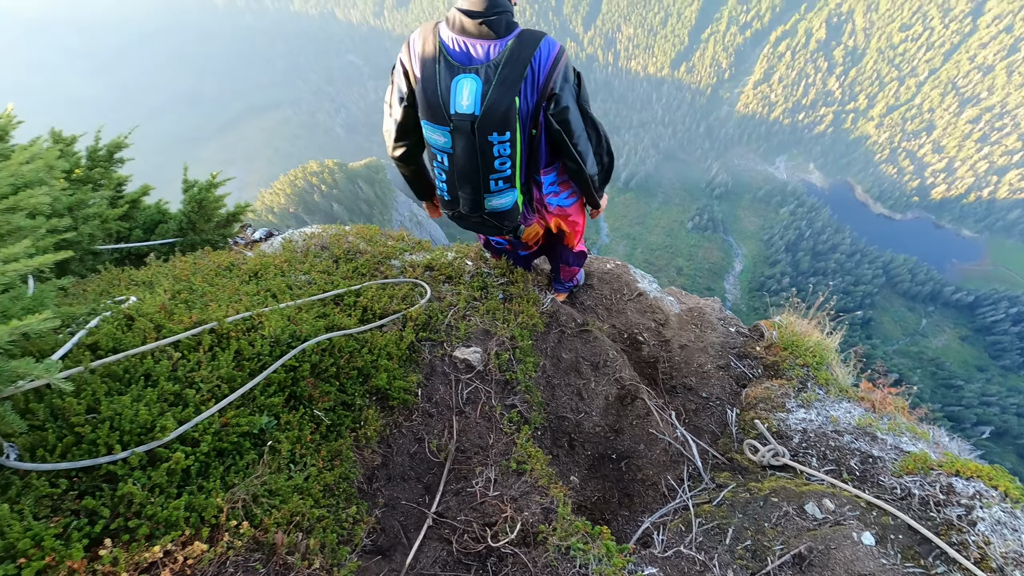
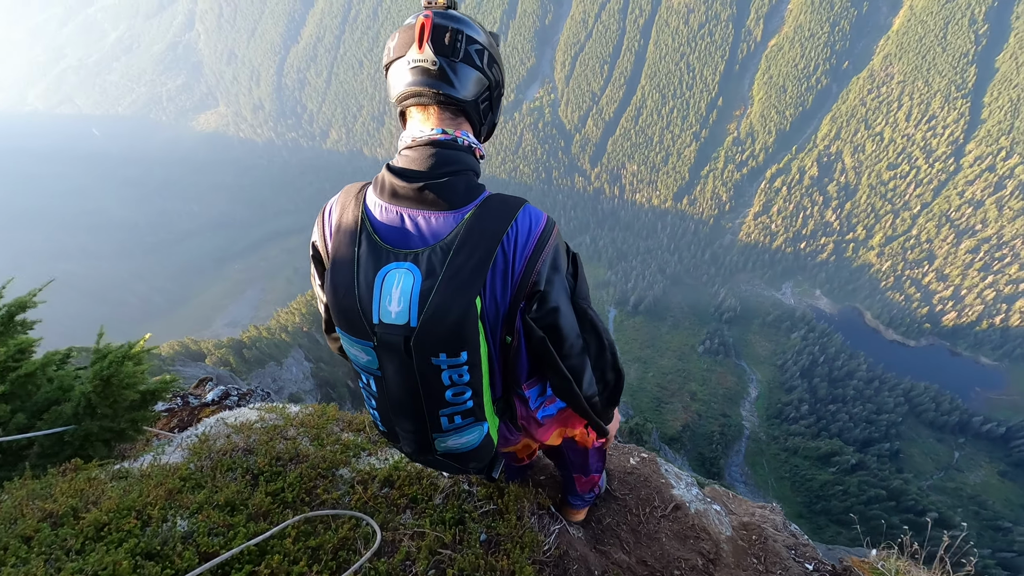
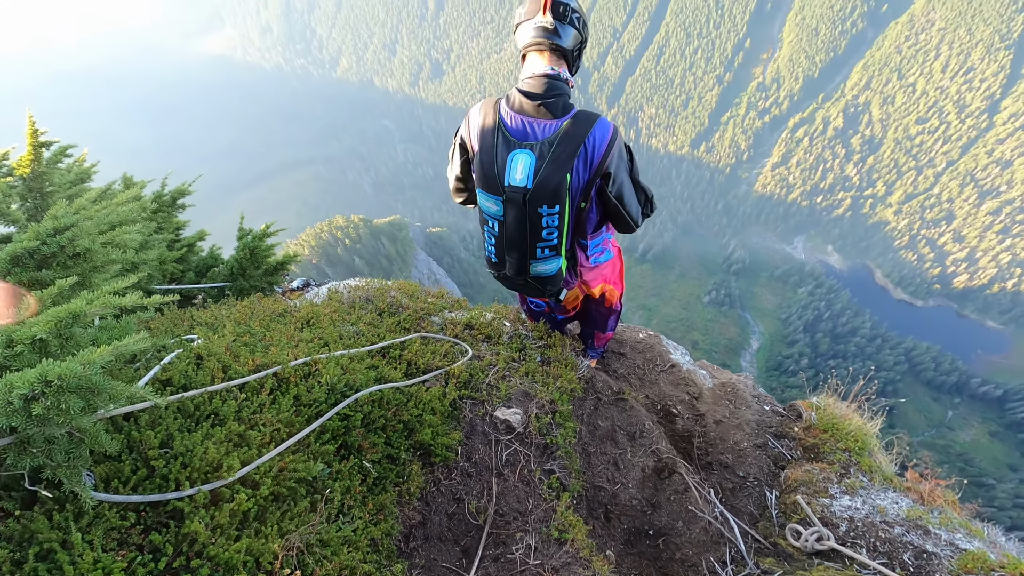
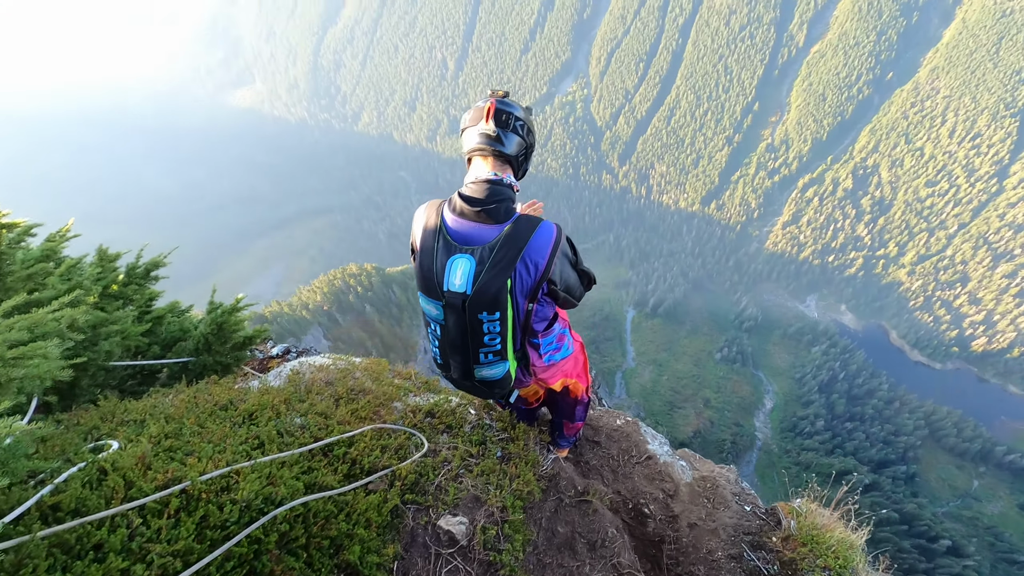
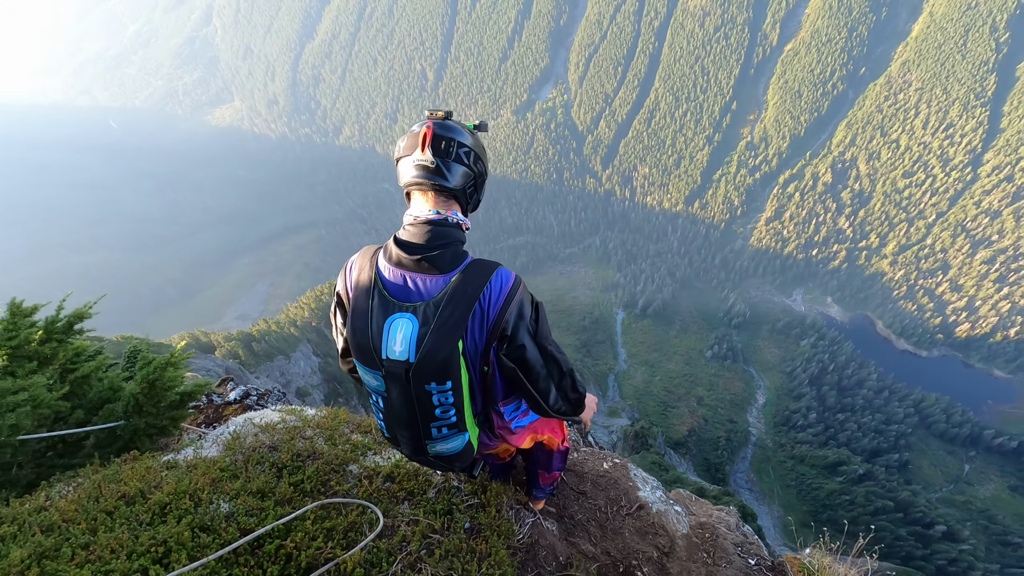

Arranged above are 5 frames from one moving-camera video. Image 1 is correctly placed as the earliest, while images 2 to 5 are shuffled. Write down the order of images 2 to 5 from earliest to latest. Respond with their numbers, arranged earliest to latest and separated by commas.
3, 4, 5, 2
